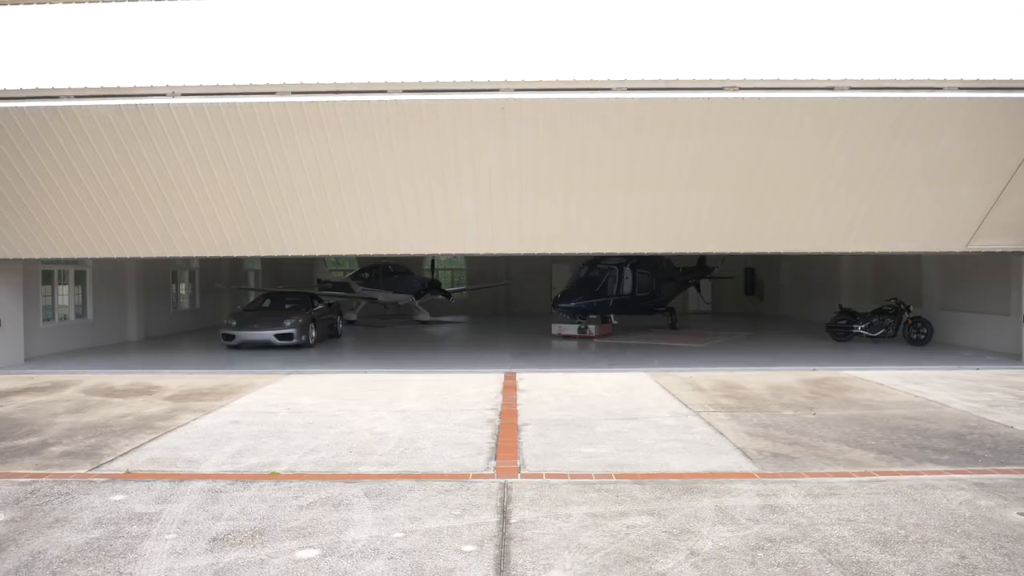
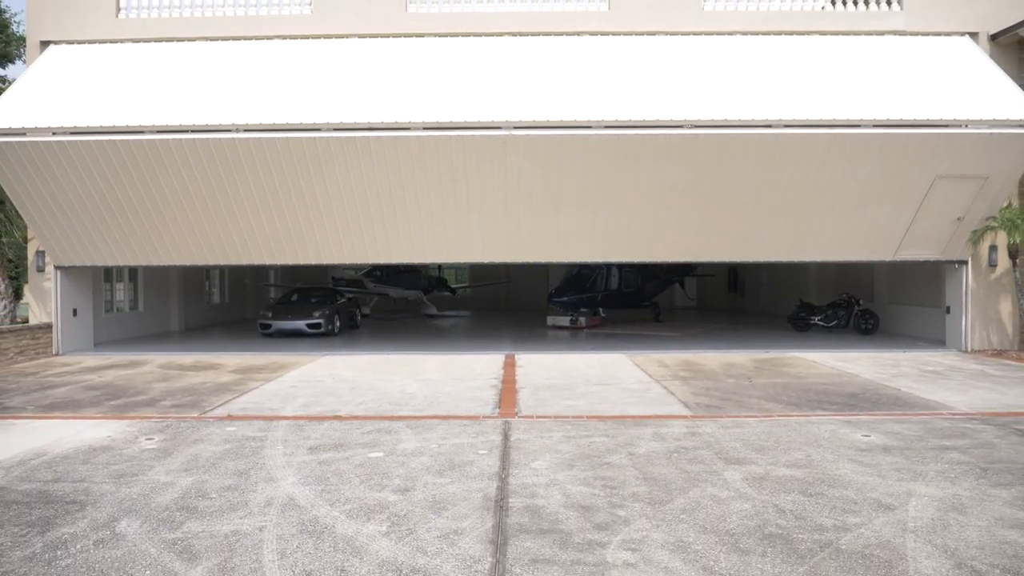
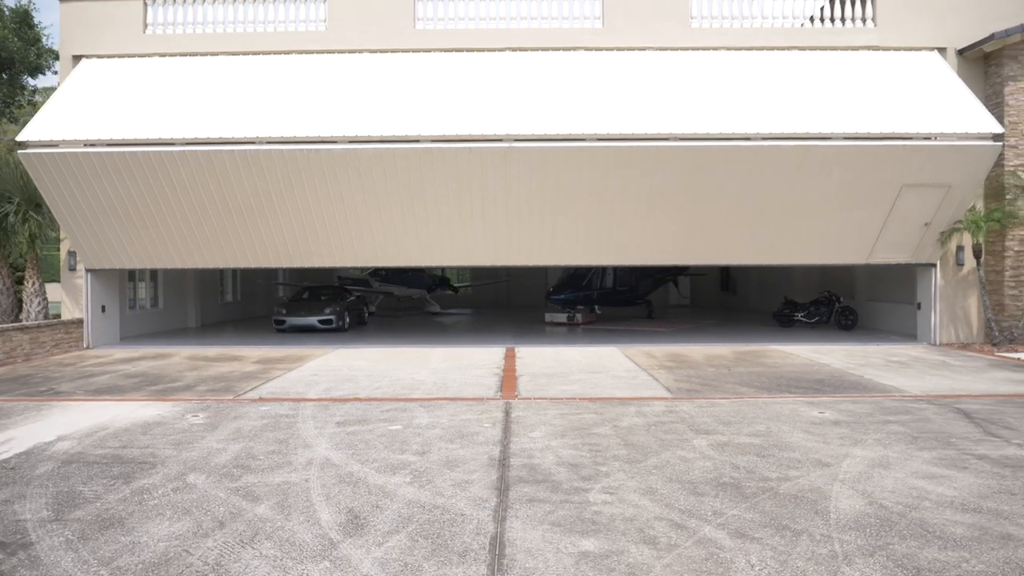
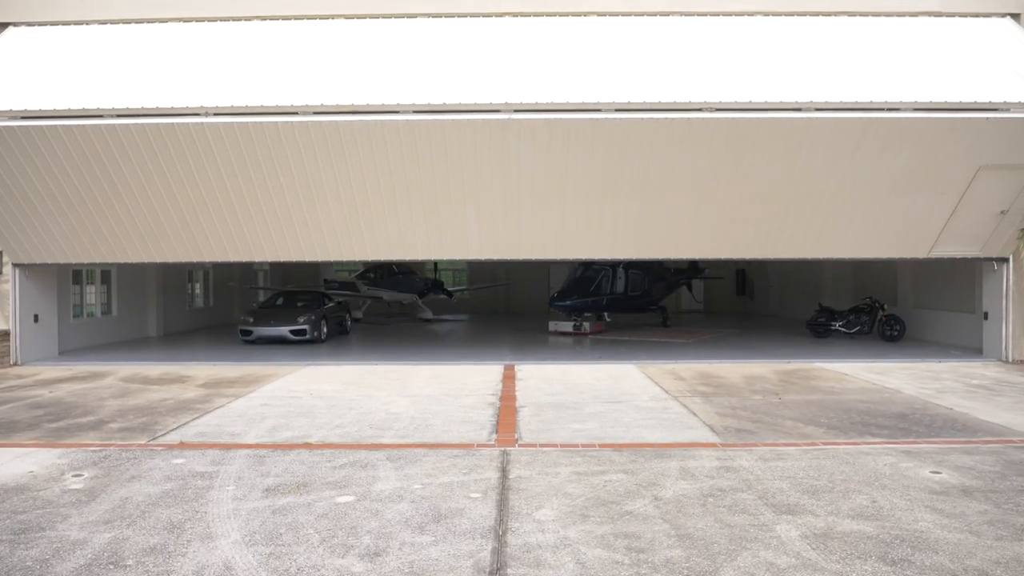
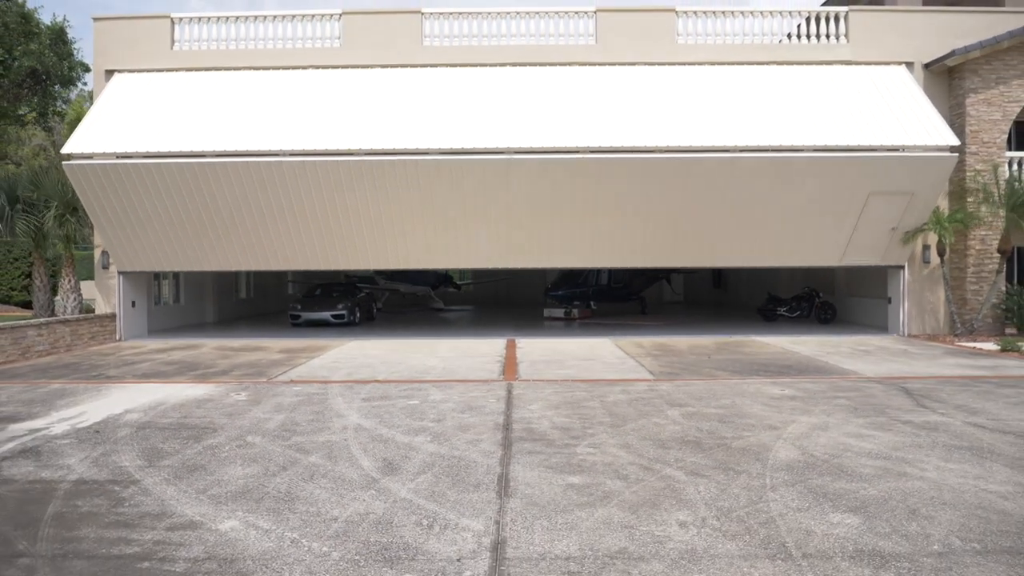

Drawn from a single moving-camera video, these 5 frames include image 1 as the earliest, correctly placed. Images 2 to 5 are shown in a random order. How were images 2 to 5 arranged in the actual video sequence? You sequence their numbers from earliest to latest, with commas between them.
4, 2, 3, 5
